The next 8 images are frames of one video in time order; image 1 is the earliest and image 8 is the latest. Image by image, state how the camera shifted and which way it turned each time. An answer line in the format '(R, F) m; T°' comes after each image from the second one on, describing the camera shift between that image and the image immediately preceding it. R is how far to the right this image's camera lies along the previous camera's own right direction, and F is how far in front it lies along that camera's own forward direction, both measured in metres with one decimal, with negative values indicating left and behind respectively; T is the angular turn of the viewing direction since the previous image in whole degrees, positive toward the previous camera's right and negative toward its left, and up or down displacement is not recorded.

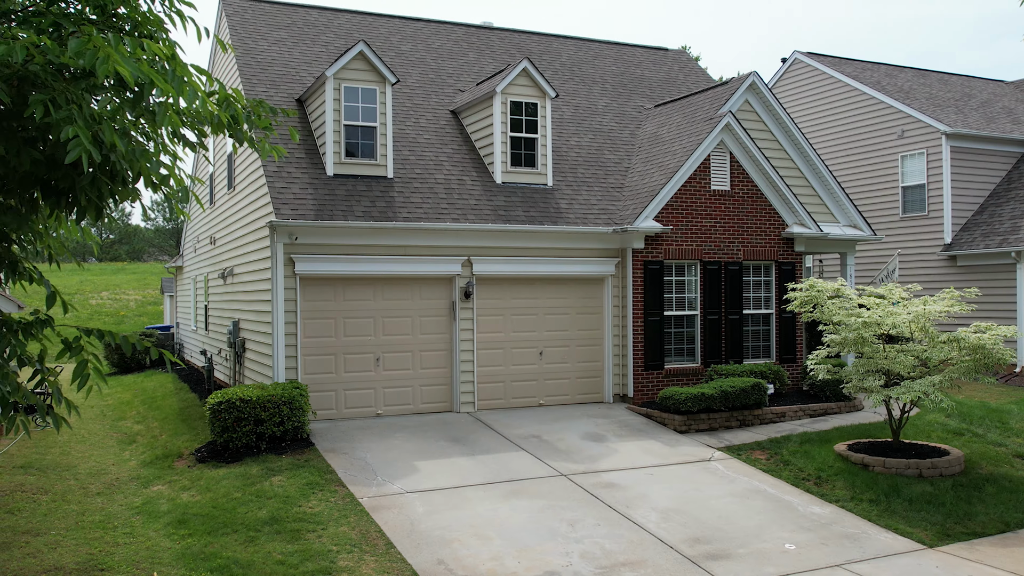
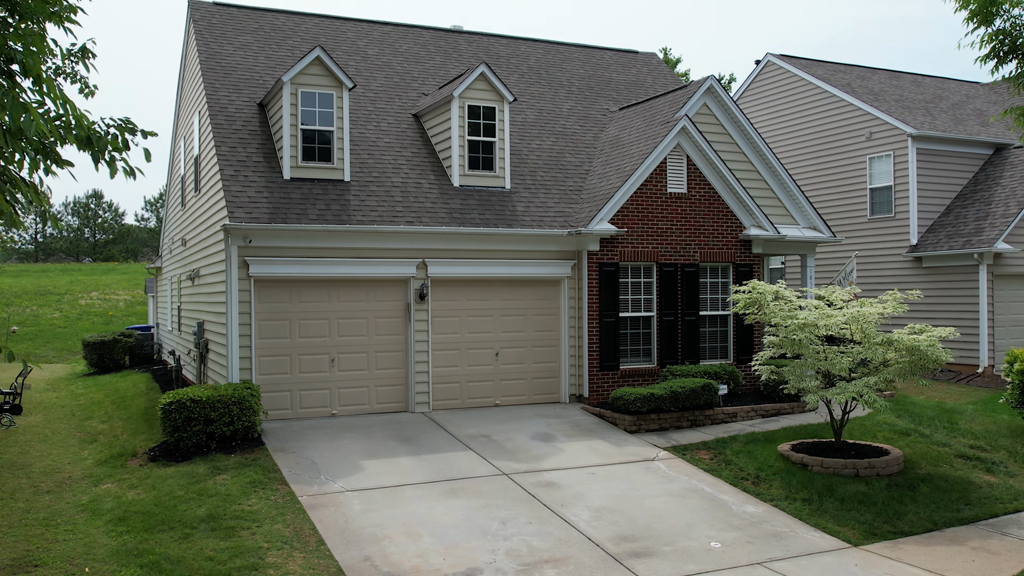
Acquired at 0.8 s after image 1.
(+0.5, -0.1) m; +1°
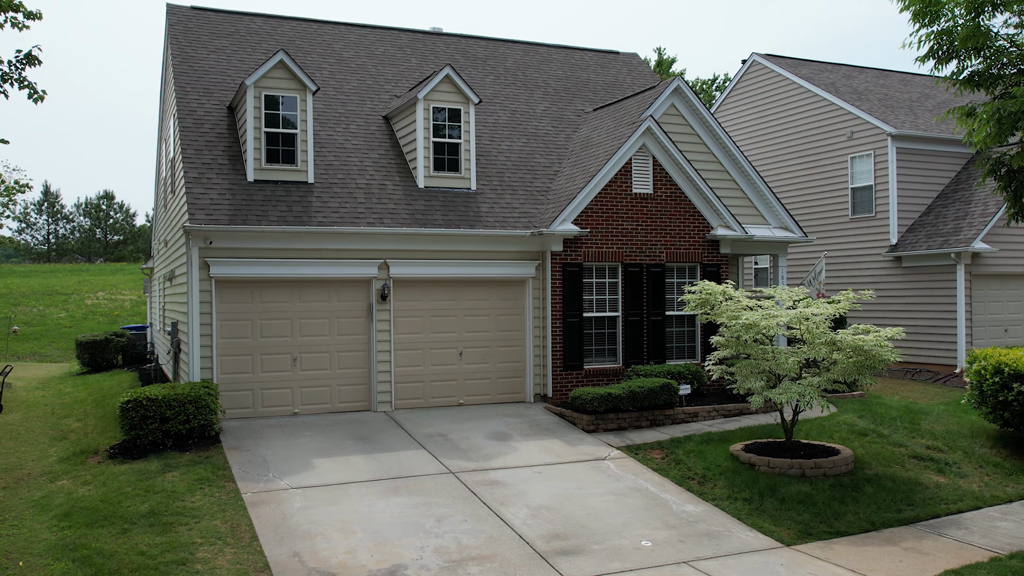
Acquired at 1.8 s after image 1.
(+0.6, -0.1) m; 0°
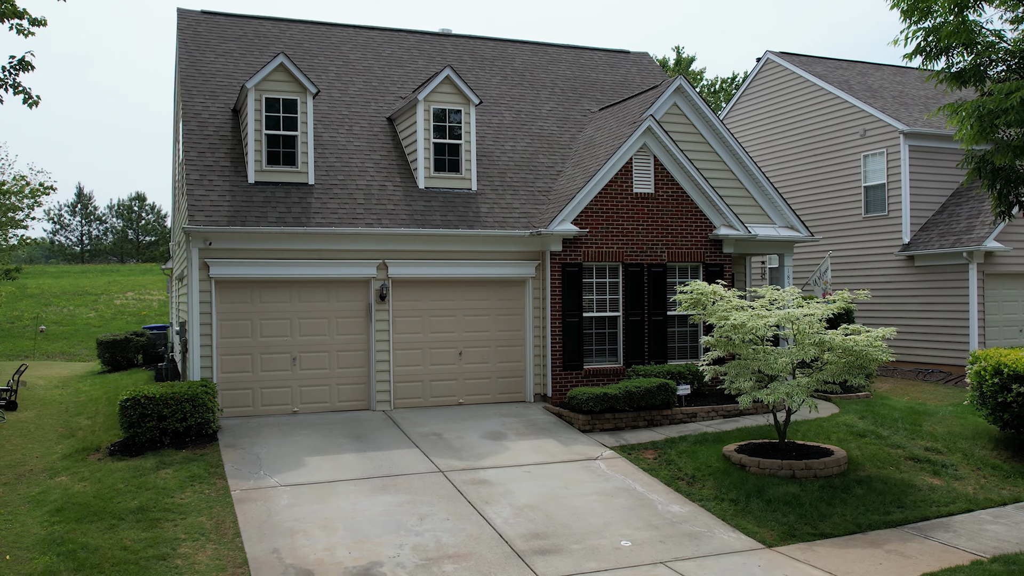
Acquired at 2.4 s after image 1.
(+0.4, 0.0) m; -2°
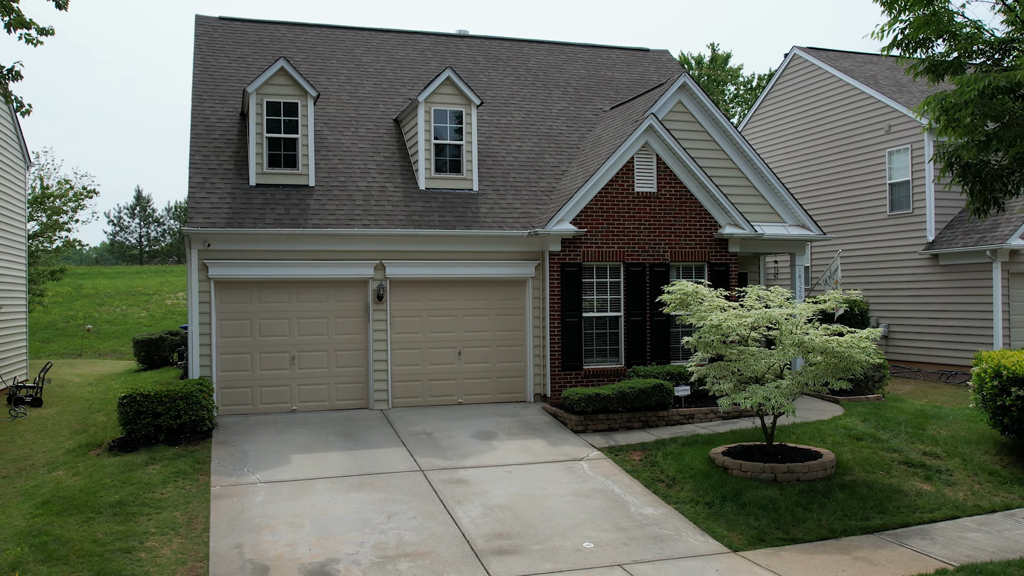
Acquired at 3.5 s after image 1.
(+0.7, 0.0) m; -3°
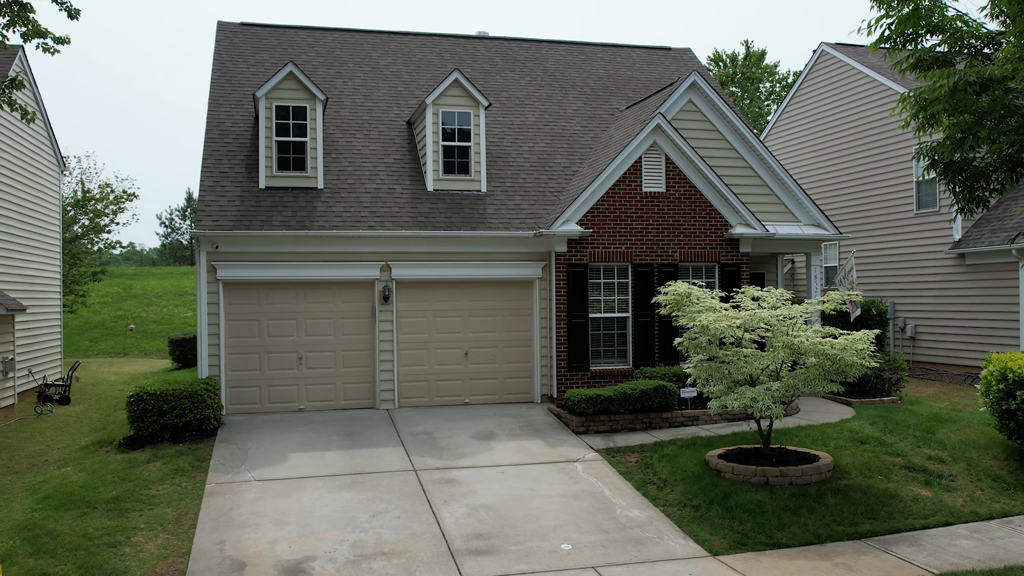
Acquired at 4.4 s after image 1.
(+0.5, 0.0) m; -3°
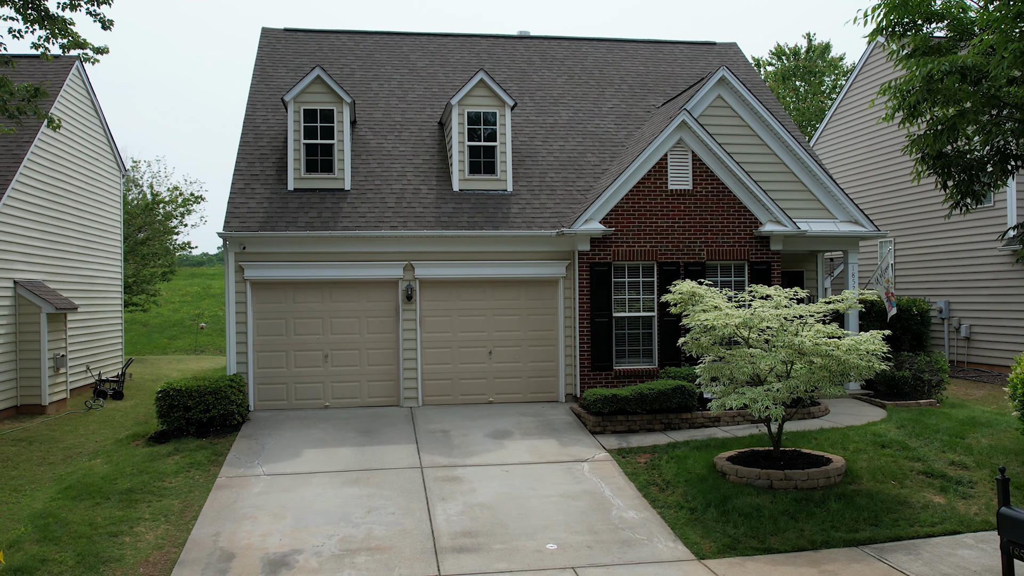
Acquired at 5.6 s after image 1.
(+0.7, 0.0) m; -5°
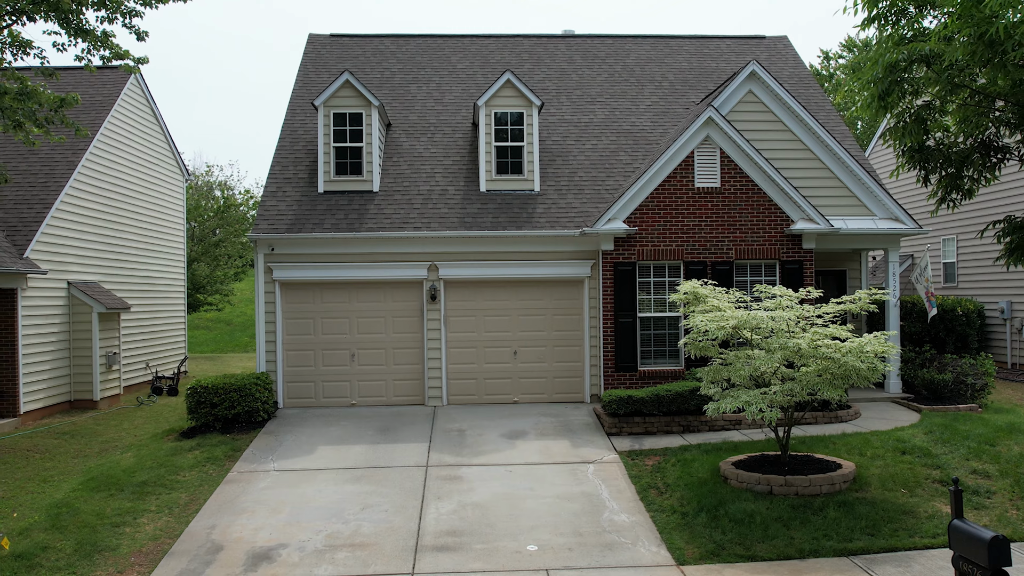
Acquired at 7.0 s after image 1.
(+0.8, 0.0) m; -5°
